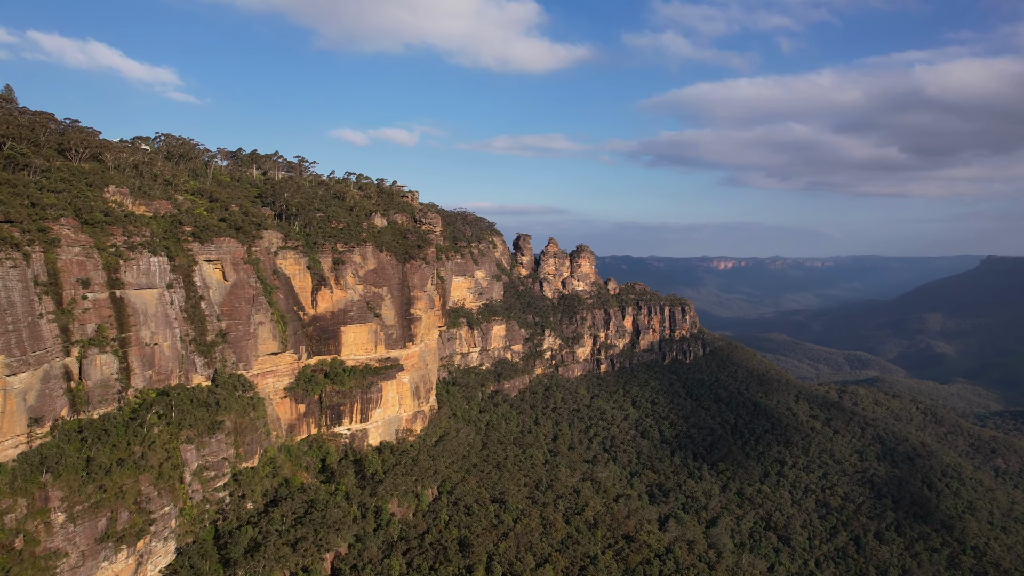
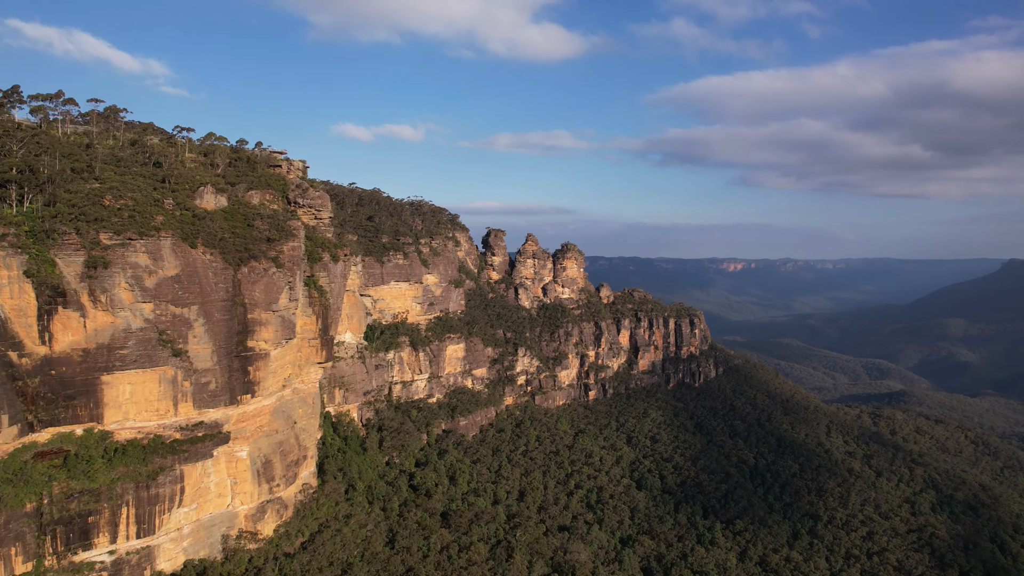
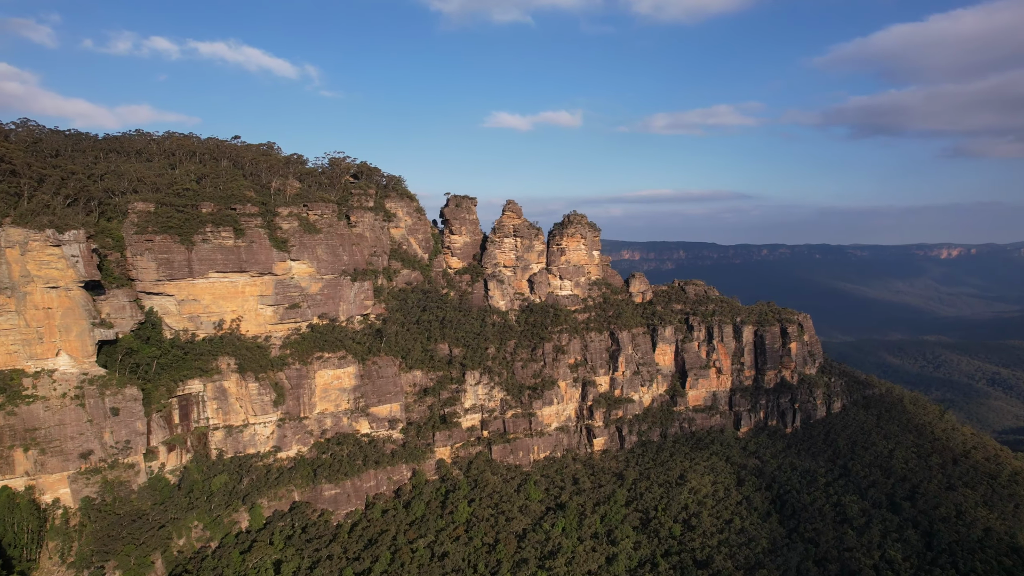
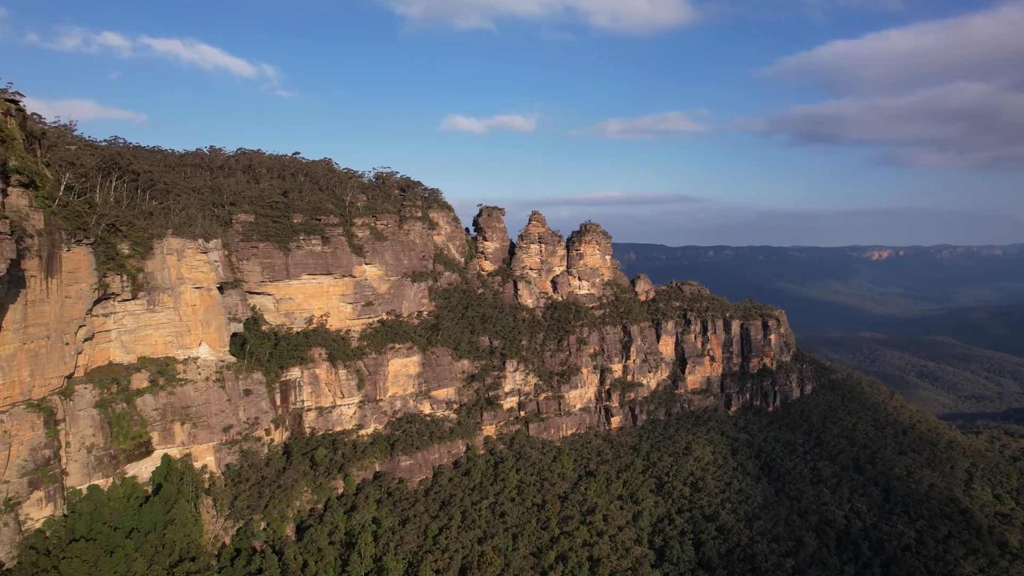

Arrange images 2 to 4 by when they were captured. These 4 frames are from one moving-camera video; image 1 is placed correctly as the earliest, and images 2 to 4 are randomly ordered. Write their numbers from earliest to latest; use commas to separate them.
2, 4, 3
